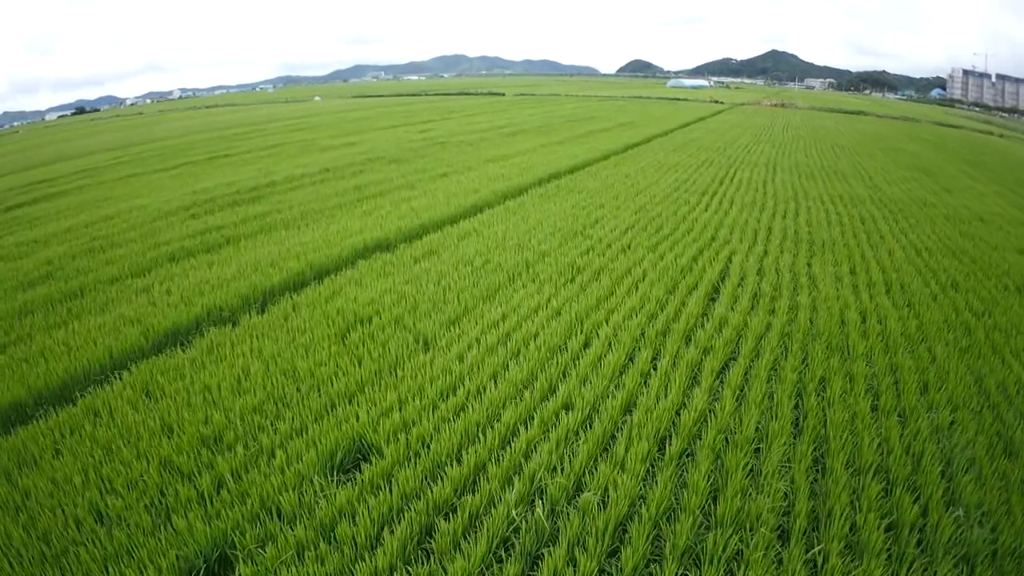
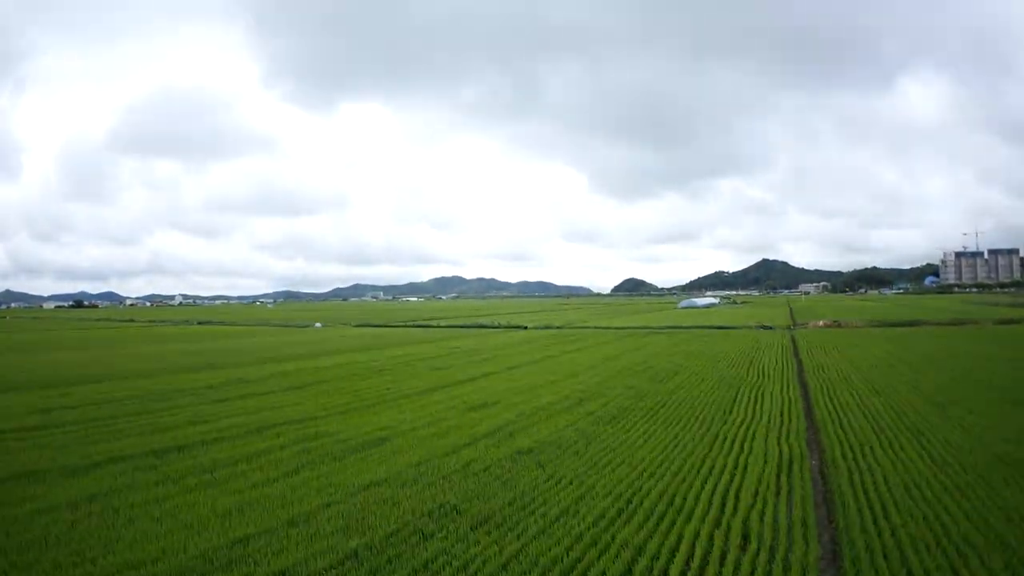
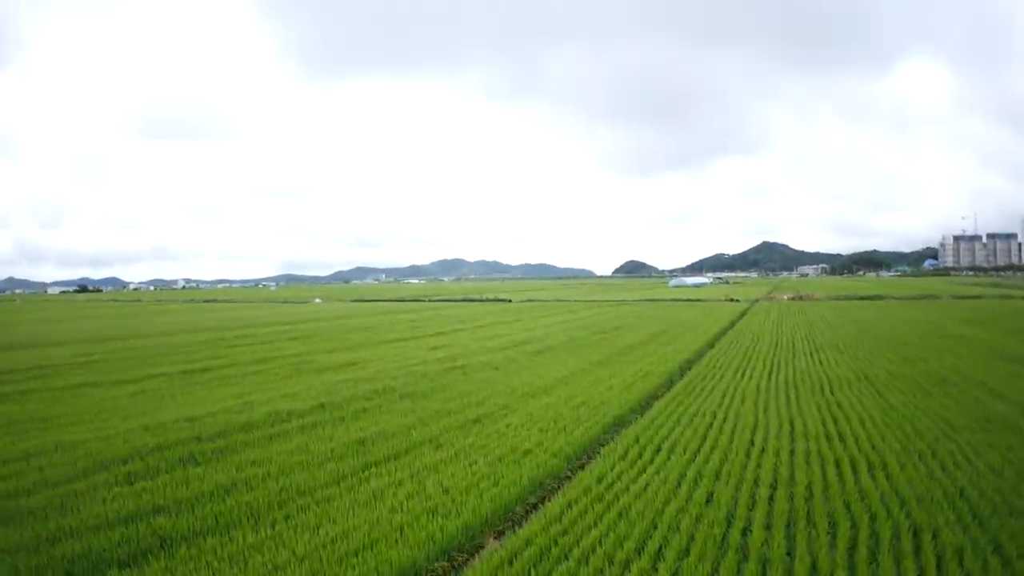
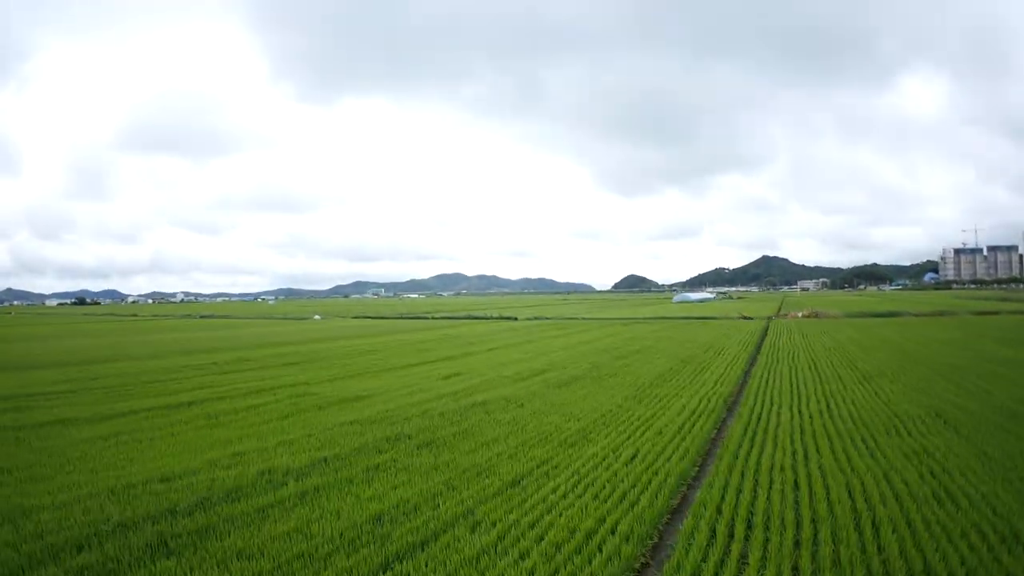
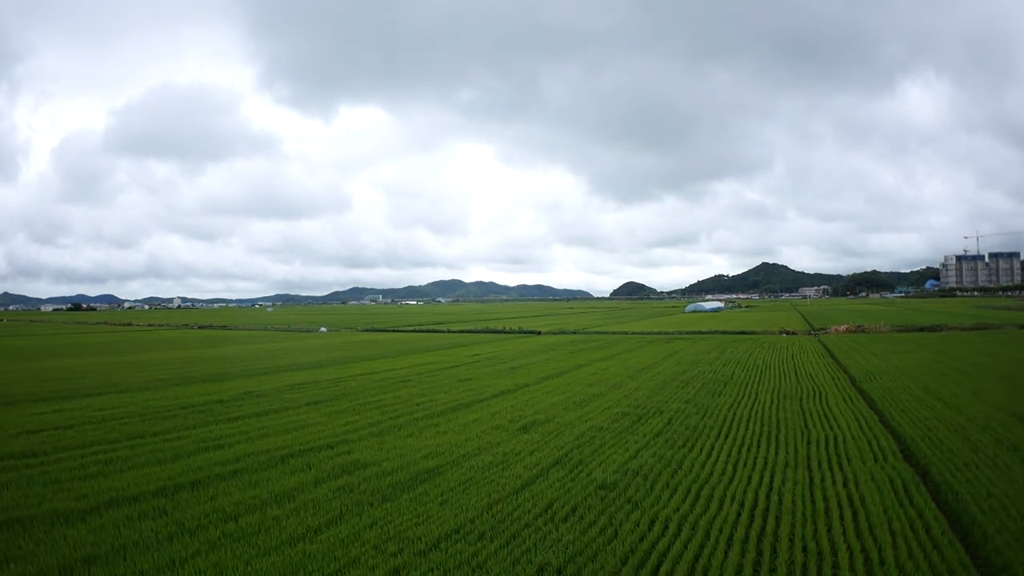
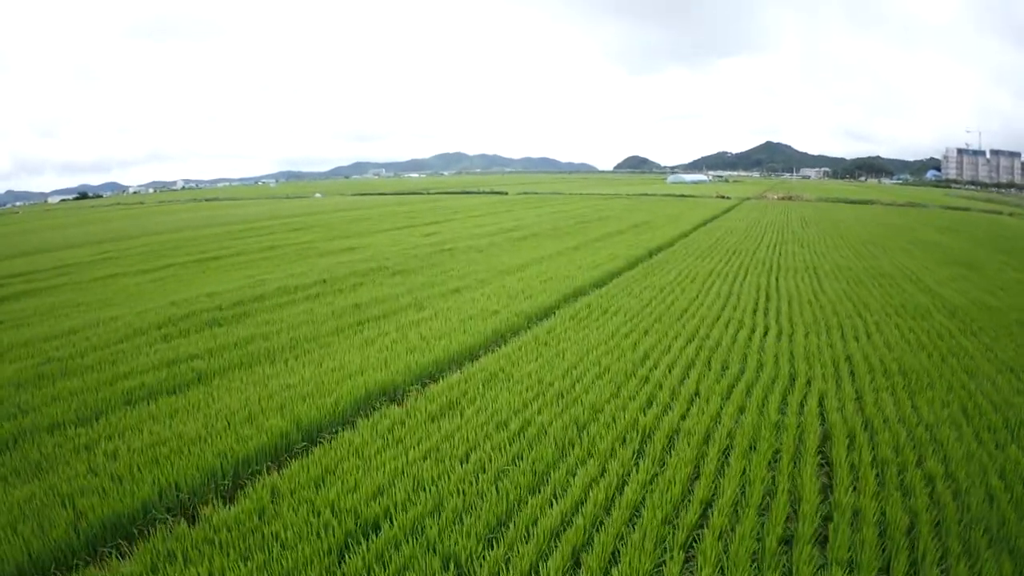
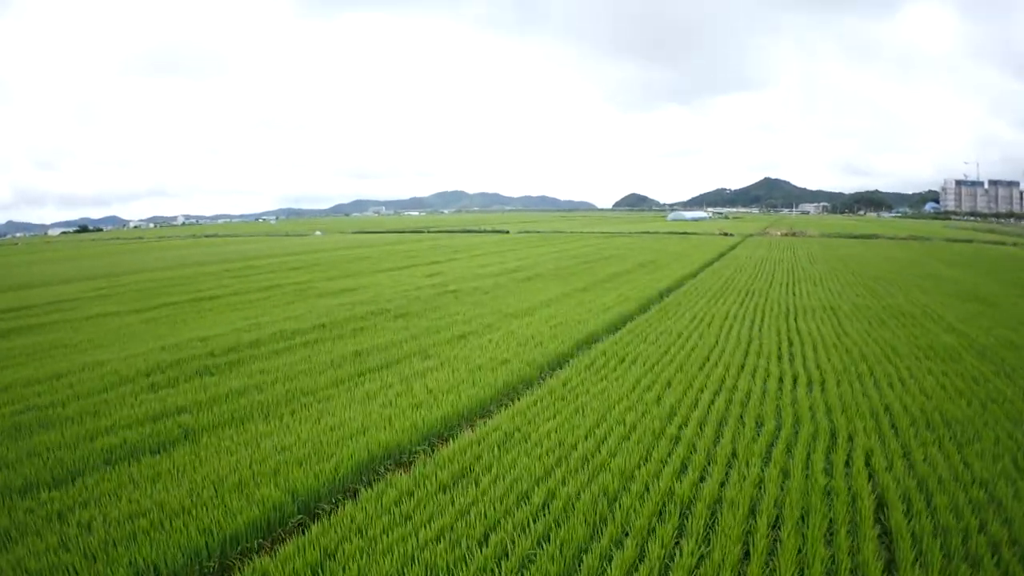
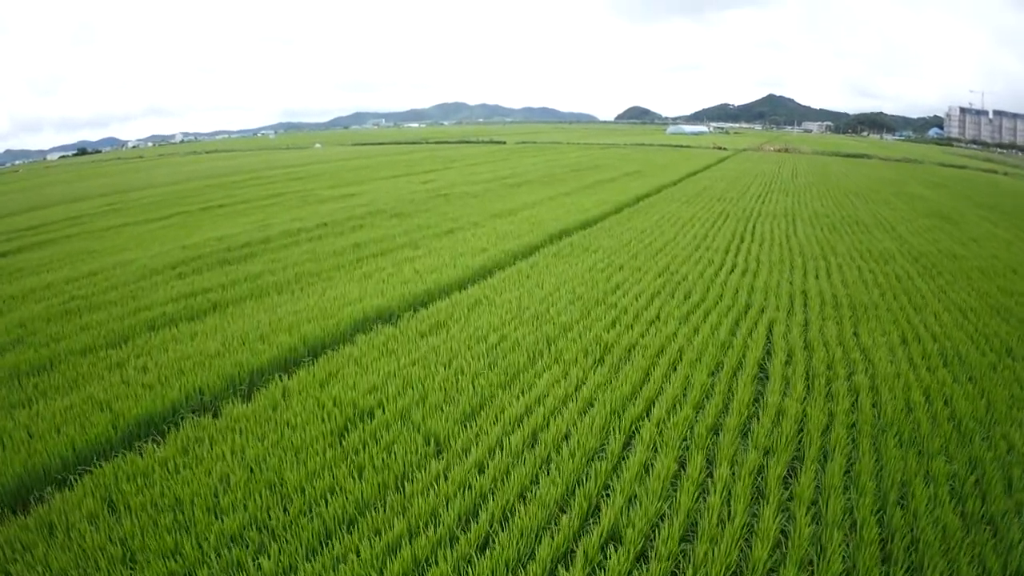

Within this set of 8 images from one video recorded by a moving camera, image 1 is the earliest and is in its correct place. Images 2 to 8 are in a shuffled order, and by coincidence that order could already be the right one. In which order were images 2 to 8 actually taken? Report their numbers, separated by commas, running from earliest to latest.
8, 6, 7, 3, 4, 2, 5
